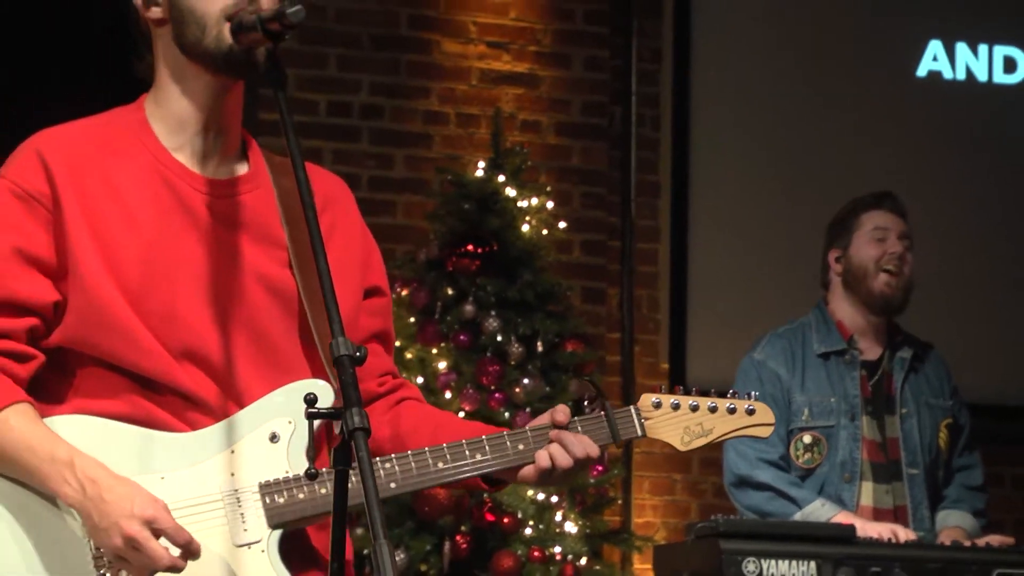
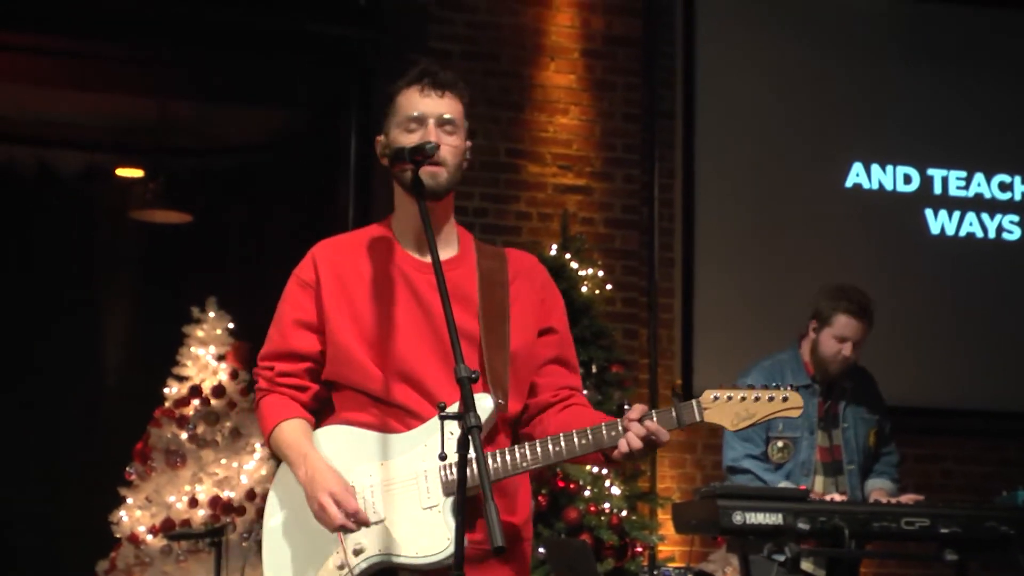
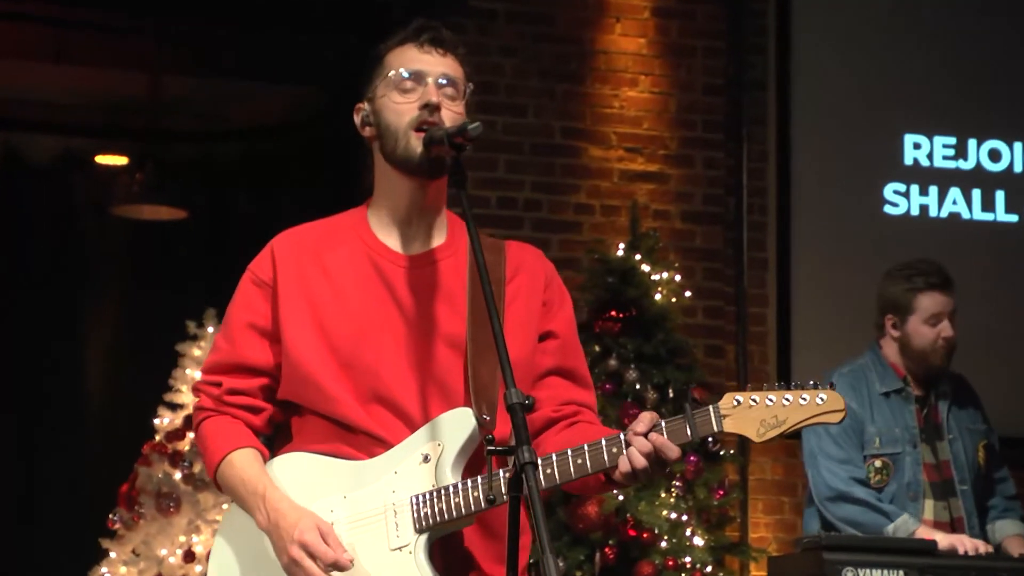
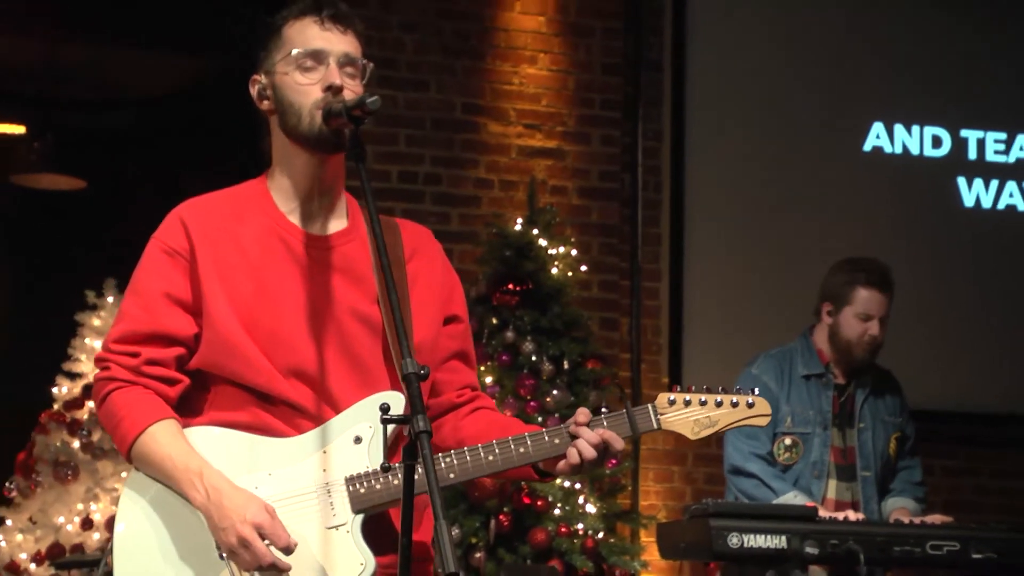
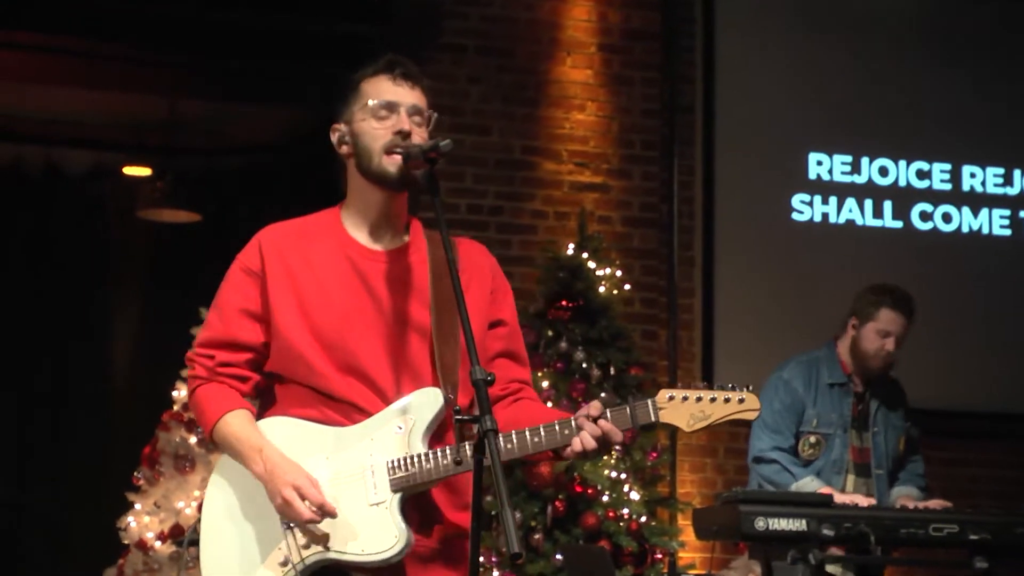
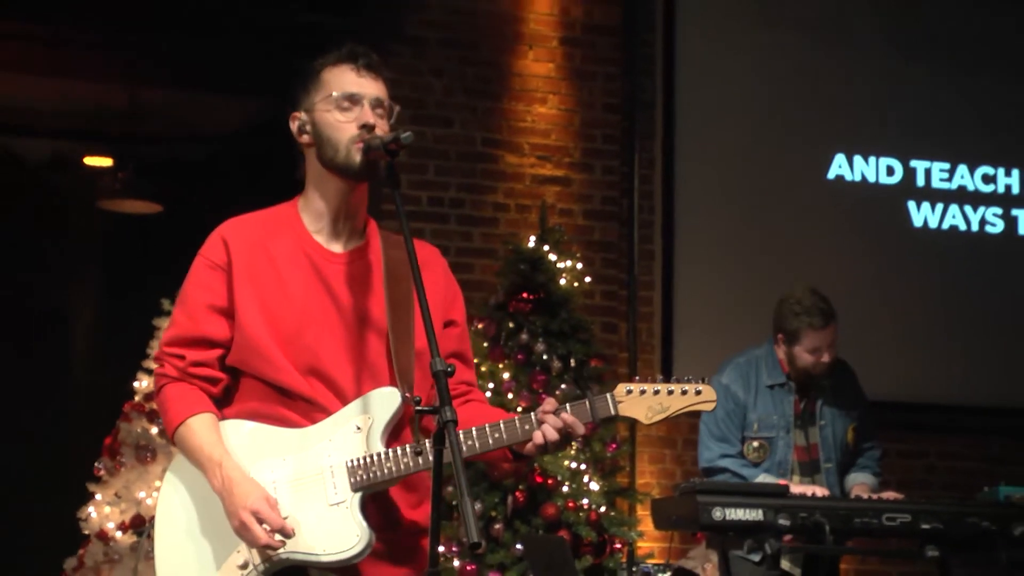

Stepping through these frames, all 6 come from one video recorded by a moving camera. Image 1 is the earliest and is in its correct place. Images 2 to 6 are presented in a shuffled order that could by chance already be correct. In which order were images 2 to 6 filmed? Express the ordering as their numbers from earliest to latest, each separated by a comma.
4, 6, 2, 5, 3
